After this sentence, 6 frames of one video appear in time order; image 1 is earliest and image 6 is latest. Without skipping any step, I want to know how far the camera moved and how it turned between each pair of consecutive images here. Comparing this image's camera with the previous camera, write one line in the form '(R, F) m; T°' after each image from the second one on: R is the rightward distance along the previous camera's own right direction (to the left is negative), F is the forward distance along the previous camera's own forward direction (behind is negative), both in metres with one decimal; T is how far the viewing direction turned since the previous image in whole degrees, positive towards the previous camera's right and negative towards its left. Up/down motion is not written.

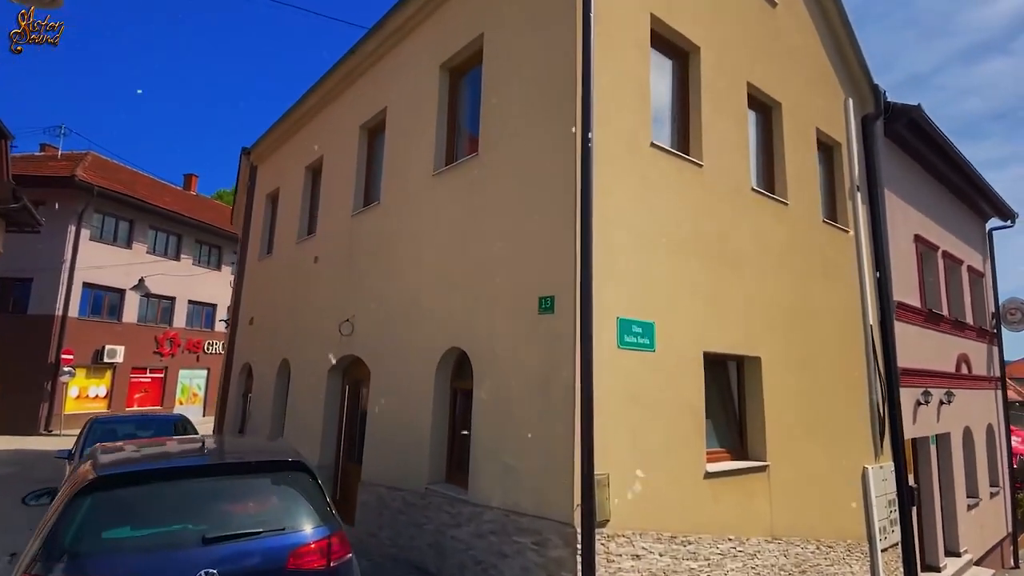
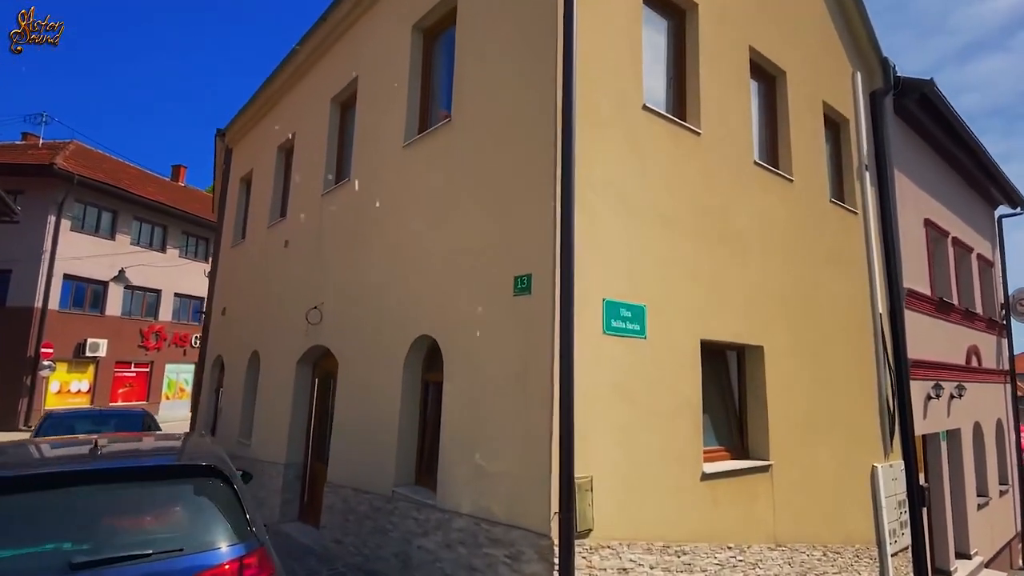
(+0.2, +0.5) m; 0°
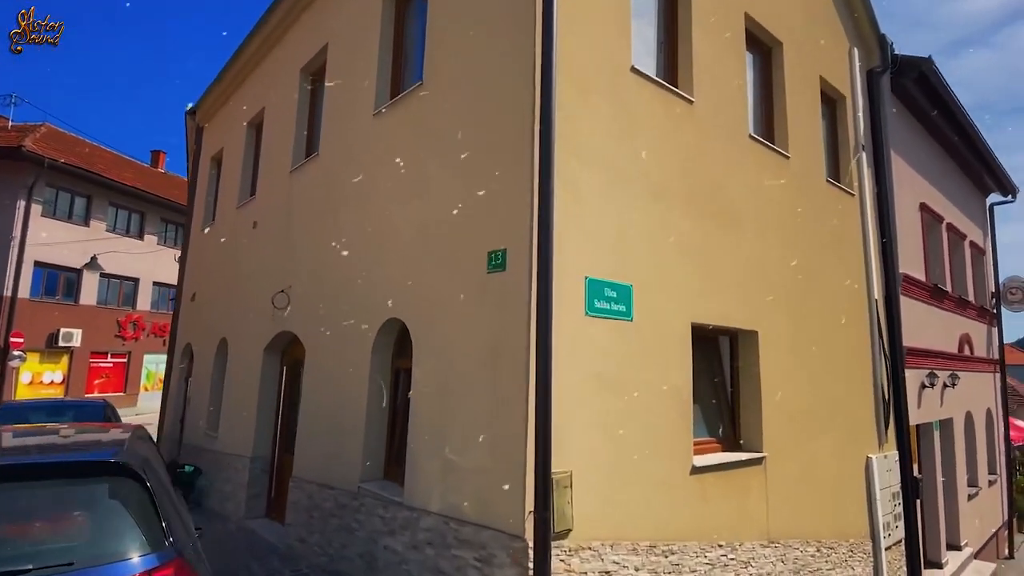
(+0.1, +0.4) m; +1°
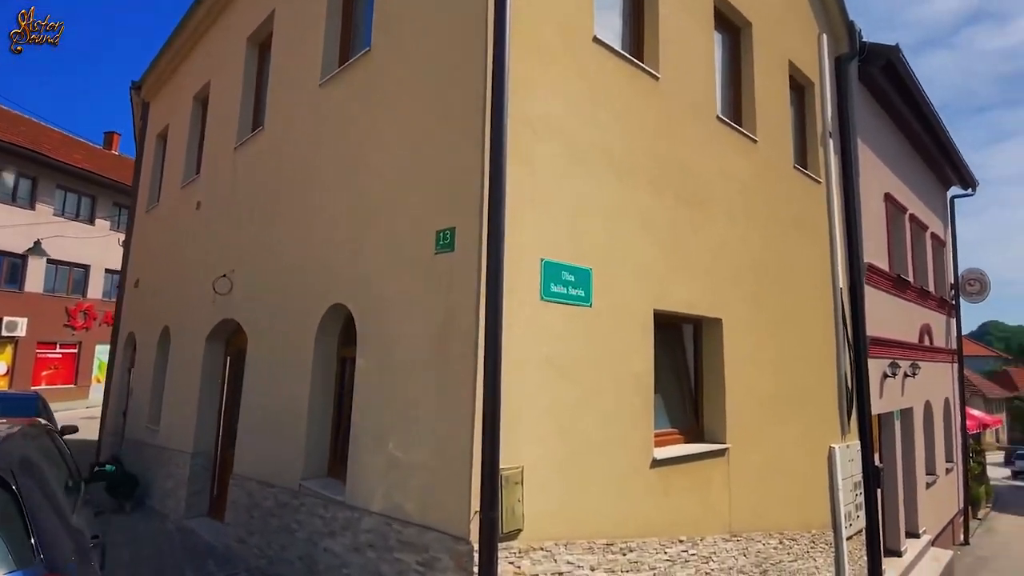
(+0.1, +0.3) m; +3°
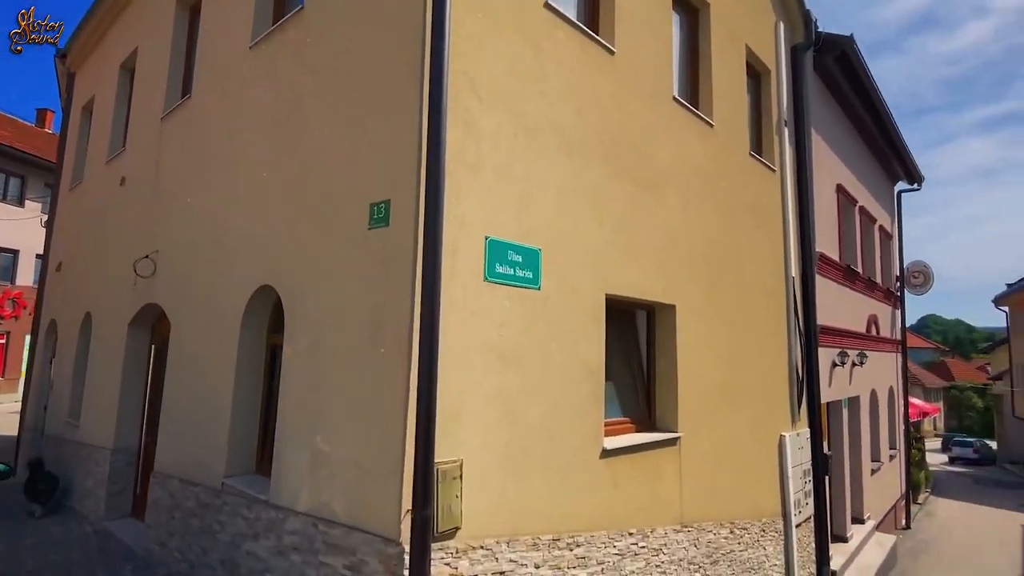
(+0.1, +0.2) m; +4°
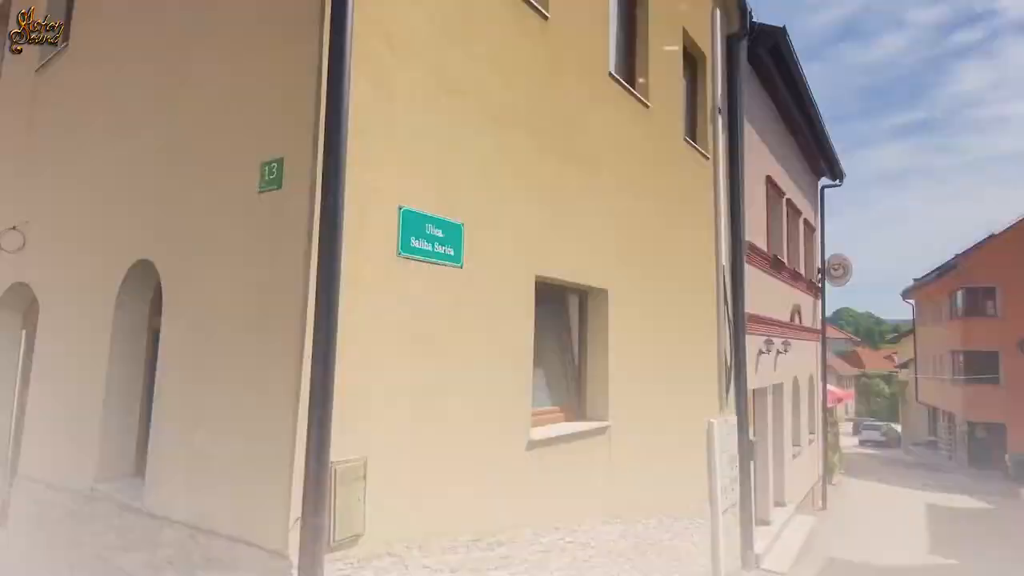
(+0.9, -1.4) m; -12°
